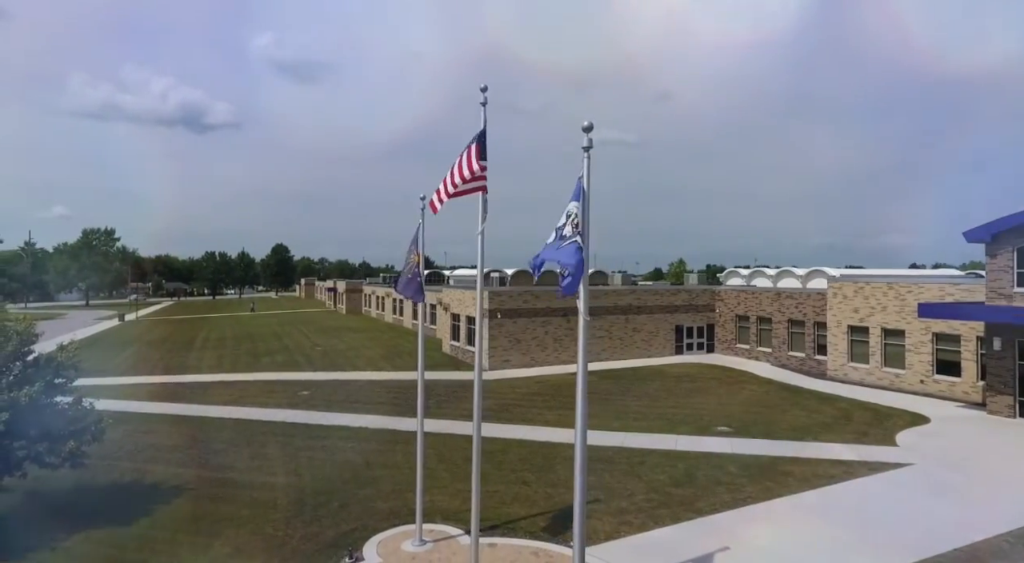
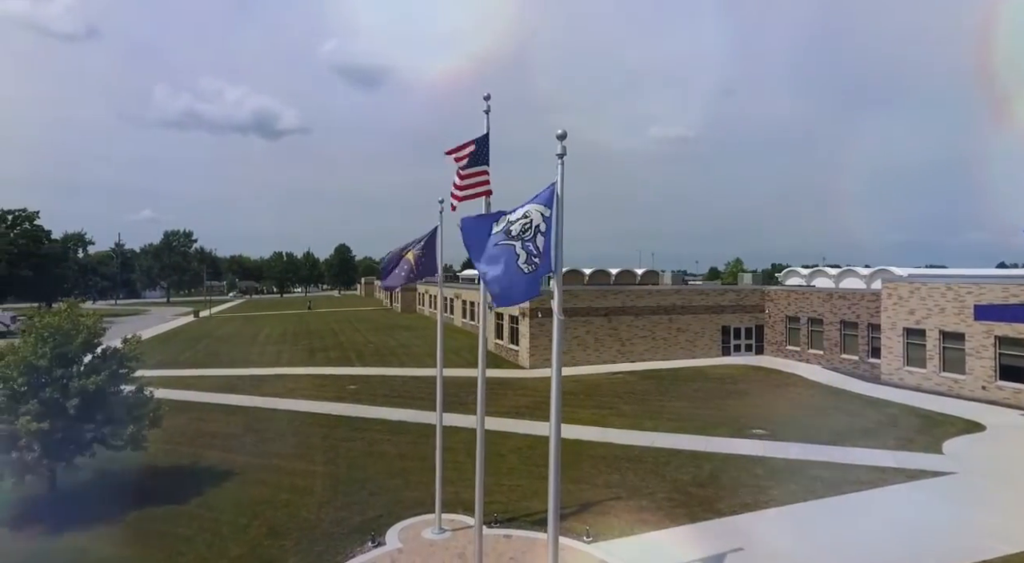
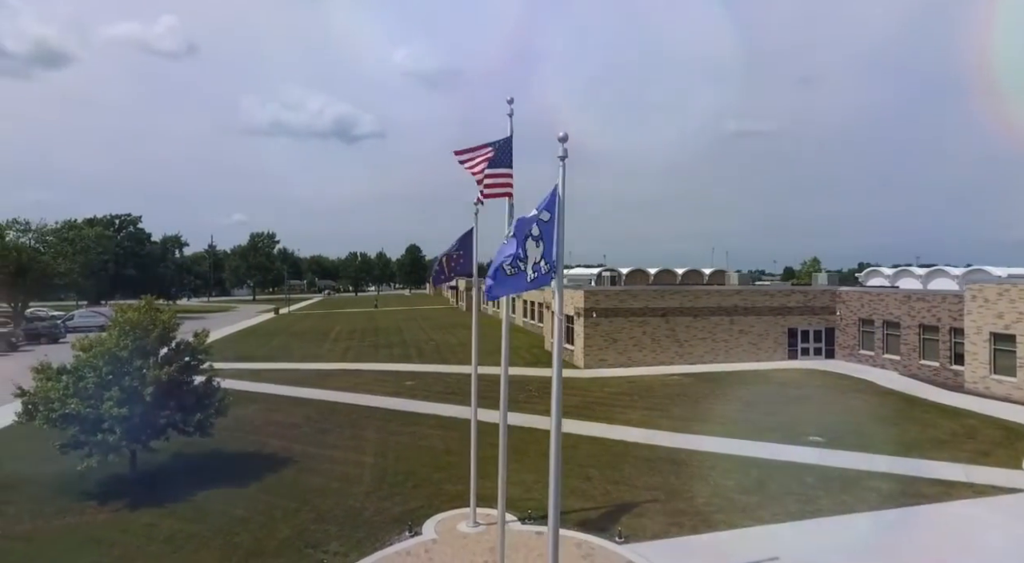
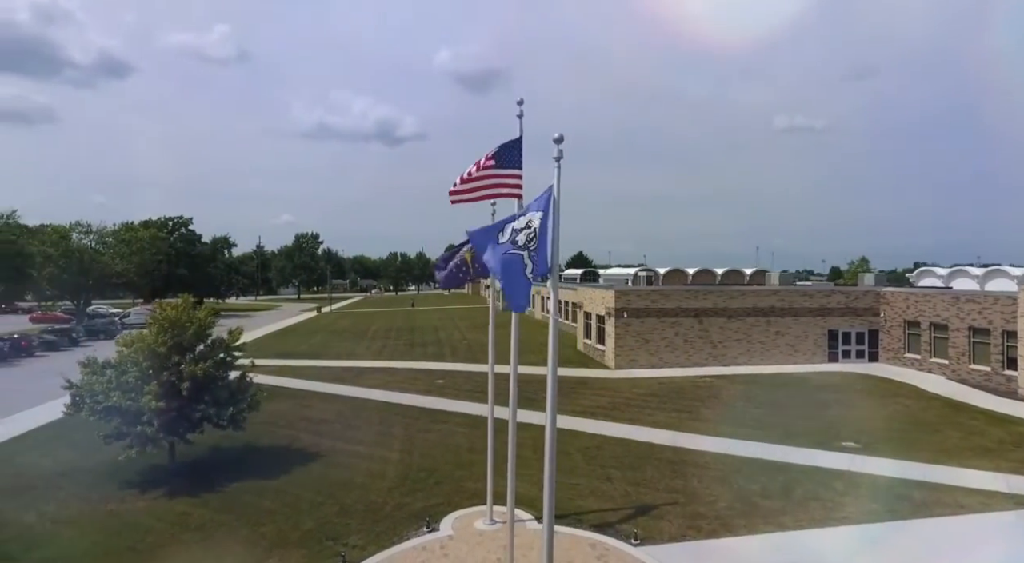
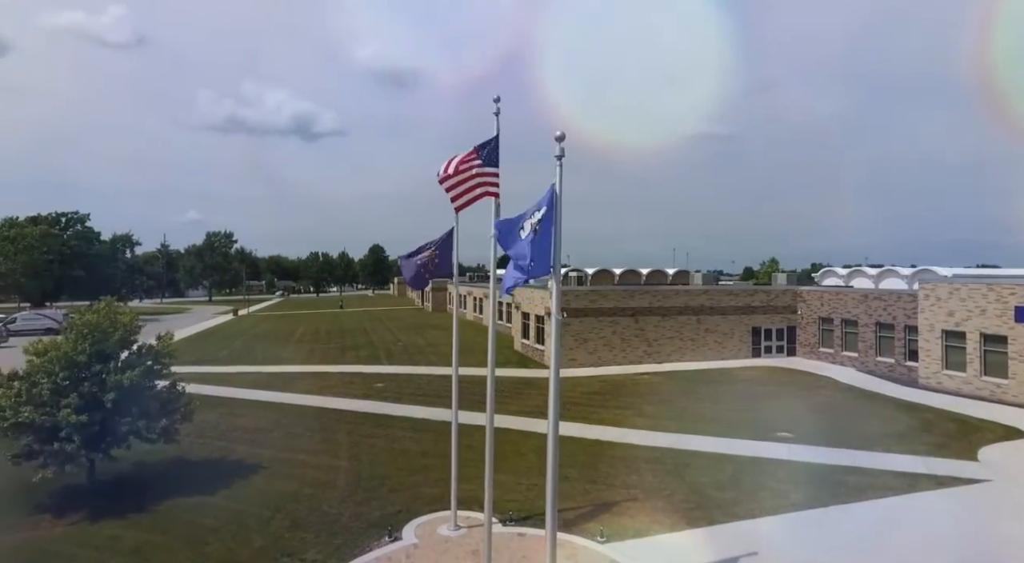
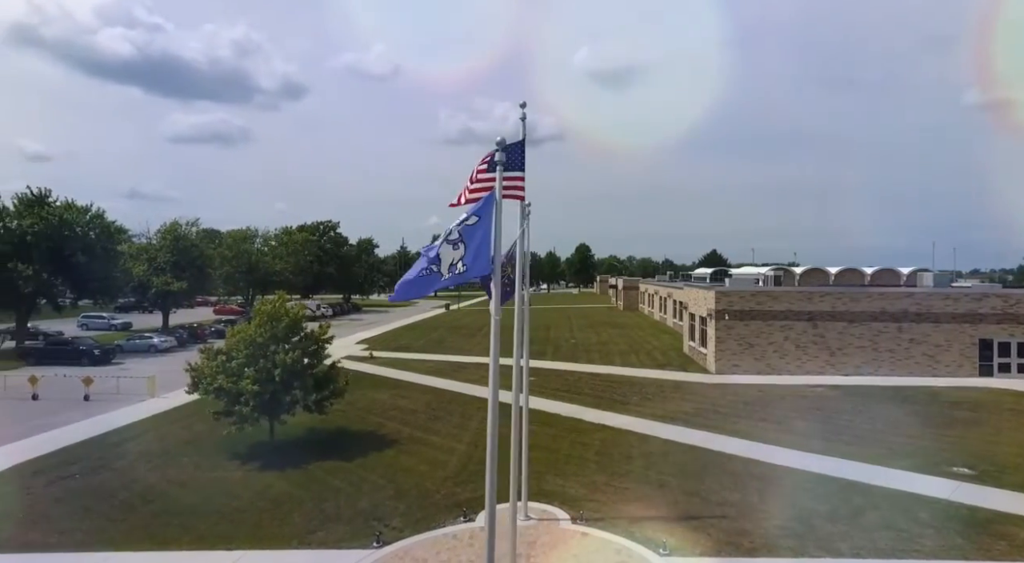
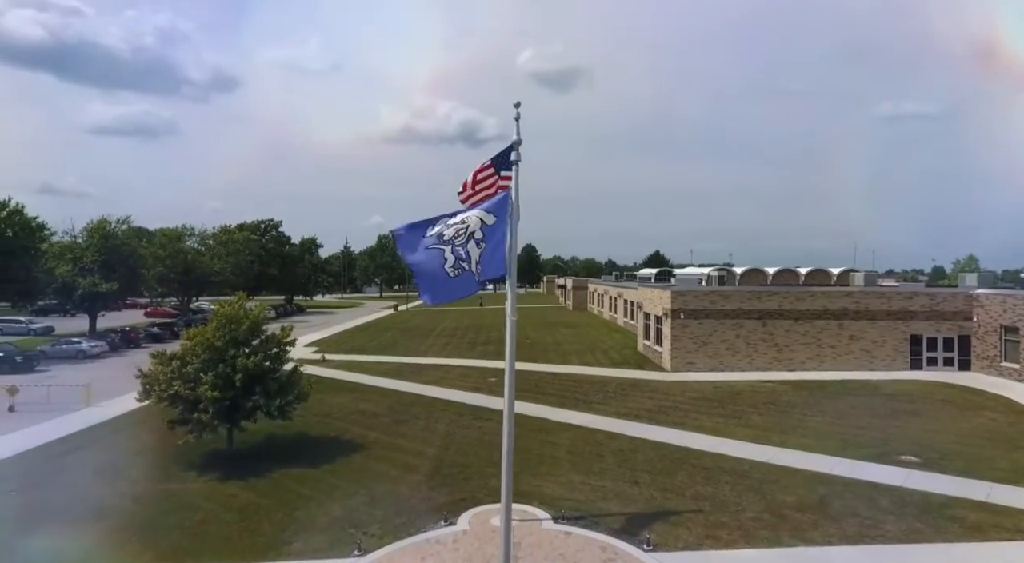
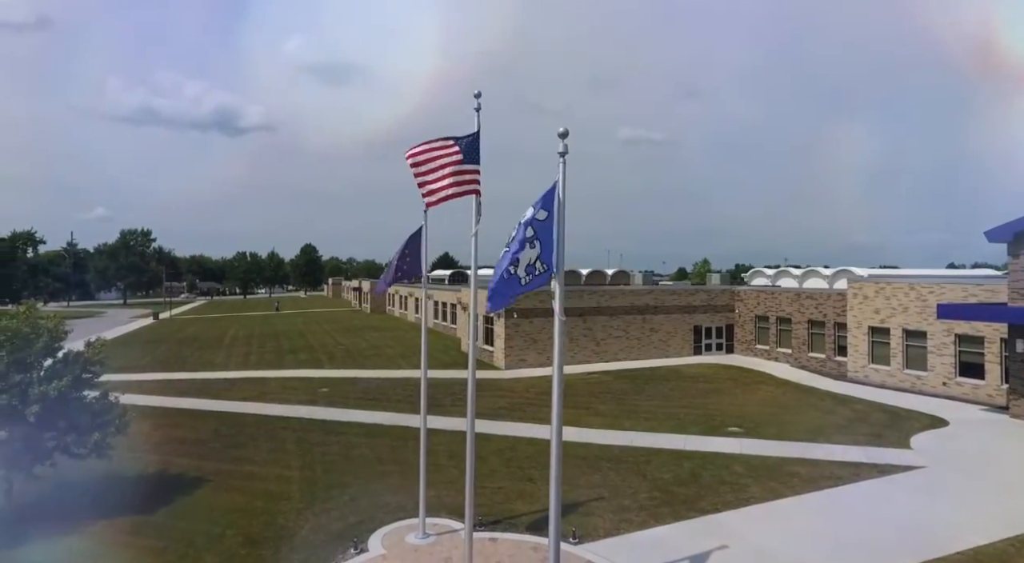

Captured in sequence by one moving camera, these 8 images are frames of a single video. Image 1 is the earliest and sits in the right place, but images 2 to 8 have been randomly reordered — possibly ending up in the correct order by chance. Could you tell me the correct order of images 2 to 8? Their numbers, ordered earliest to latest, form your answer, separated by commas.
8, 2, 5, 3, 4, 7, 6
